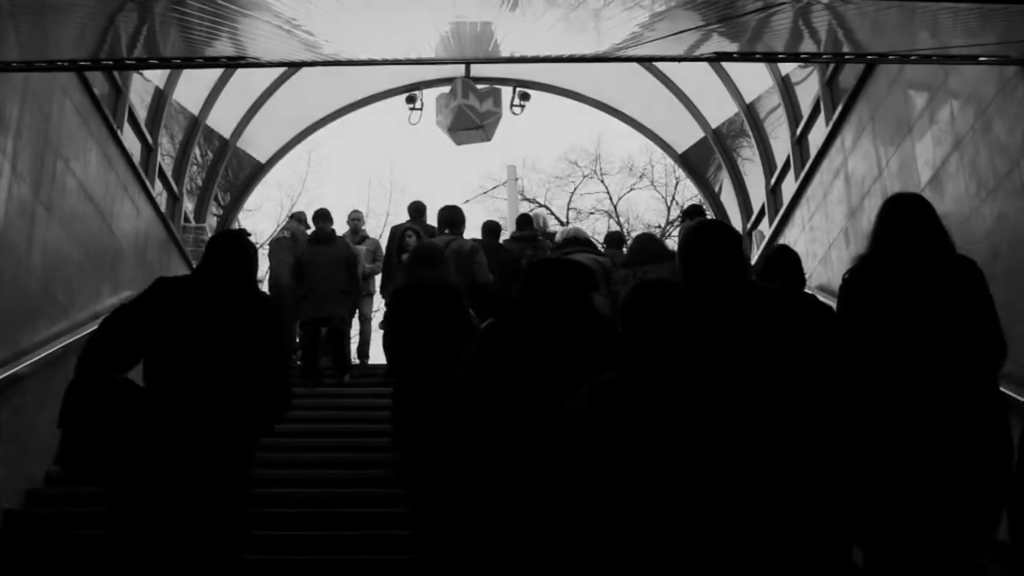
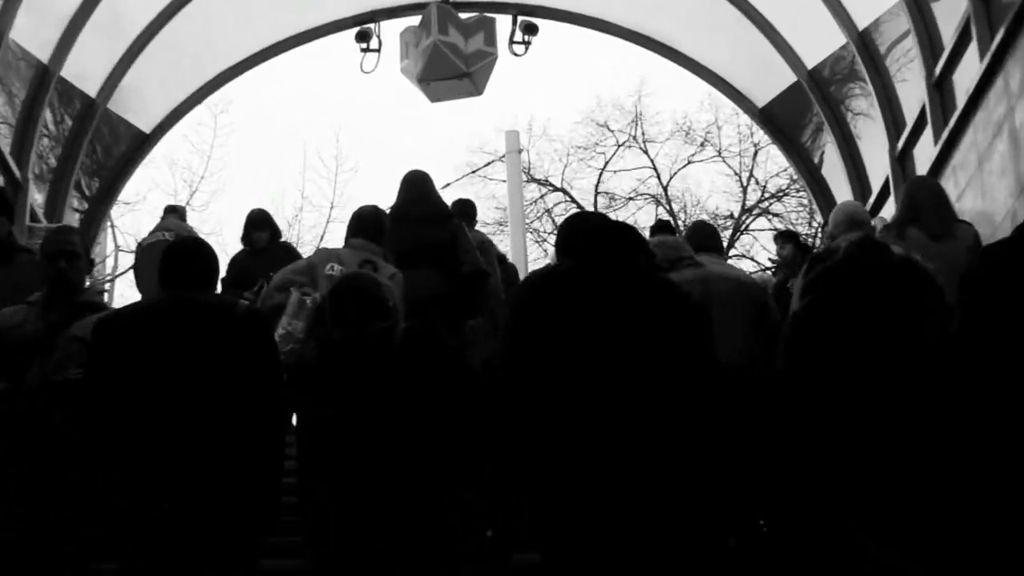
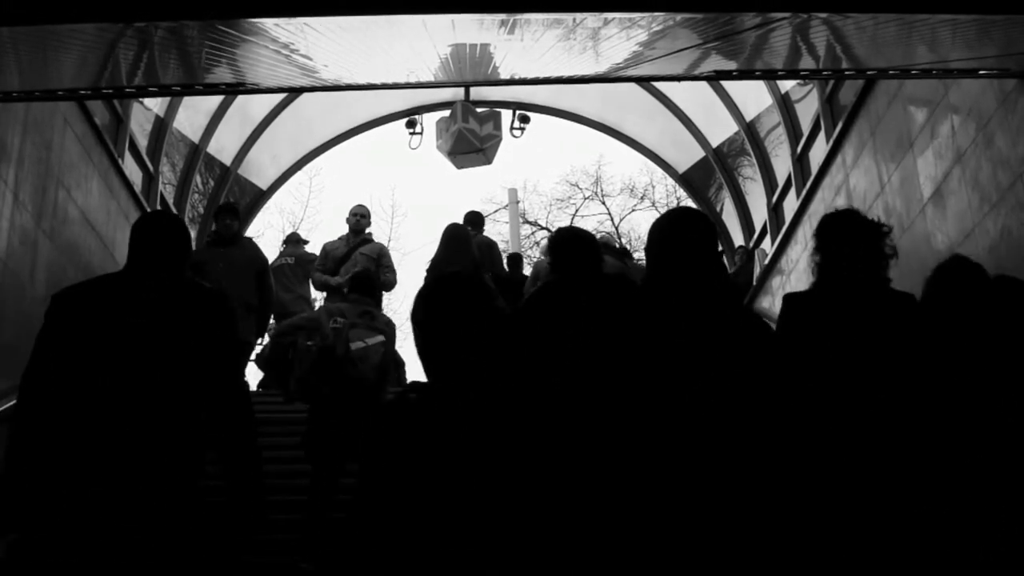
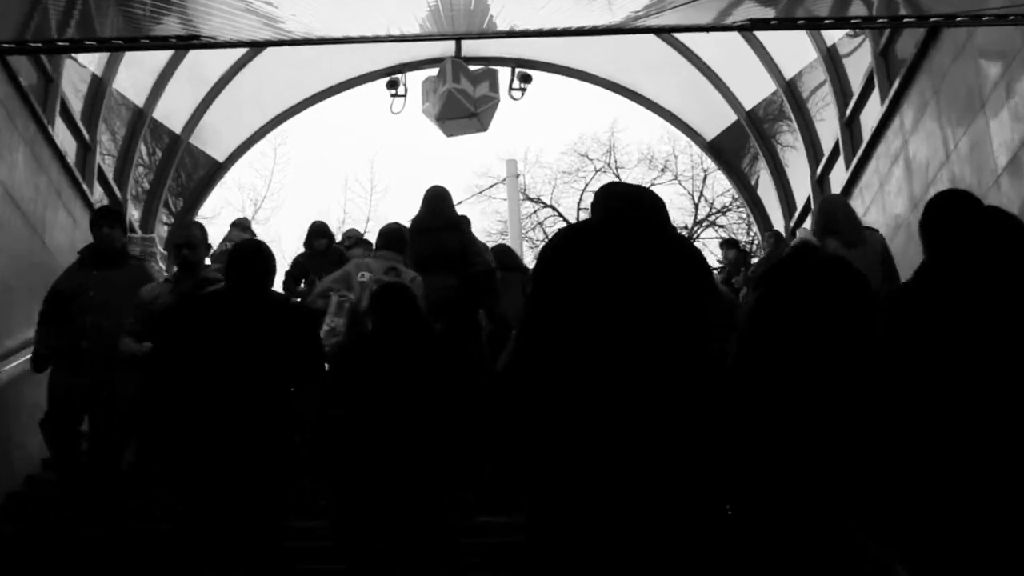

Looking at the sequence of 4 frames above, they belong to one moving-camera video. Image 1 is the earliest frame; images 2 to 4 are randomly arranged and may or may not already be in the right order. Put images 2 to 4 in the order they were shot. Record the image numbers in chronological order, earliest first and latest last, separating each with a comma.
3, 4, 2
